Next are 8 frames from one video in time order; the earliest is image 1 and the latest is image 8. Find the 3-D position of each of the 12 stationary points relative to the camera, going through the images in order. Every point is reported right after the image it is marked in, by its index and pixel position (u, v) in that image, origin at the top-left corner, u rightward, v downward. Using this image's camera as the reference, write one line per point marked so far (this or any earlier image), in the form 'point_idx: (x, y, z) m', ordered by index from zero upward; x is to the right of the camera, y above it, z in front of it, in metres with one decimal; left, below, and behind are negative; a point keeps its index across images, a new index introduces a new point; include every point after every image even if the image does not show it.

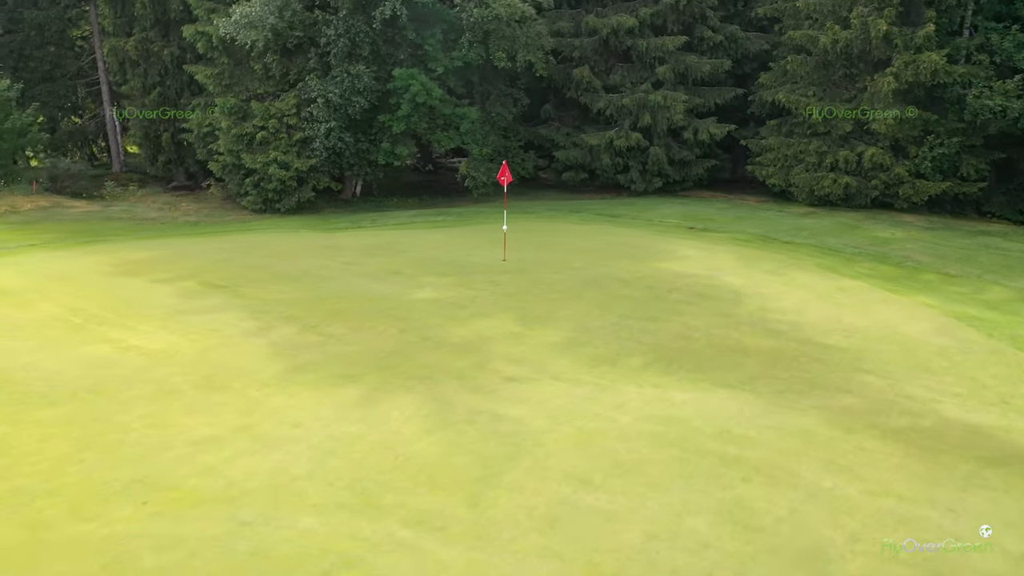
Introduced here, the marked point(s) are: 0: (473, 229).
0: (-0.8, +1.3, +17.9) m
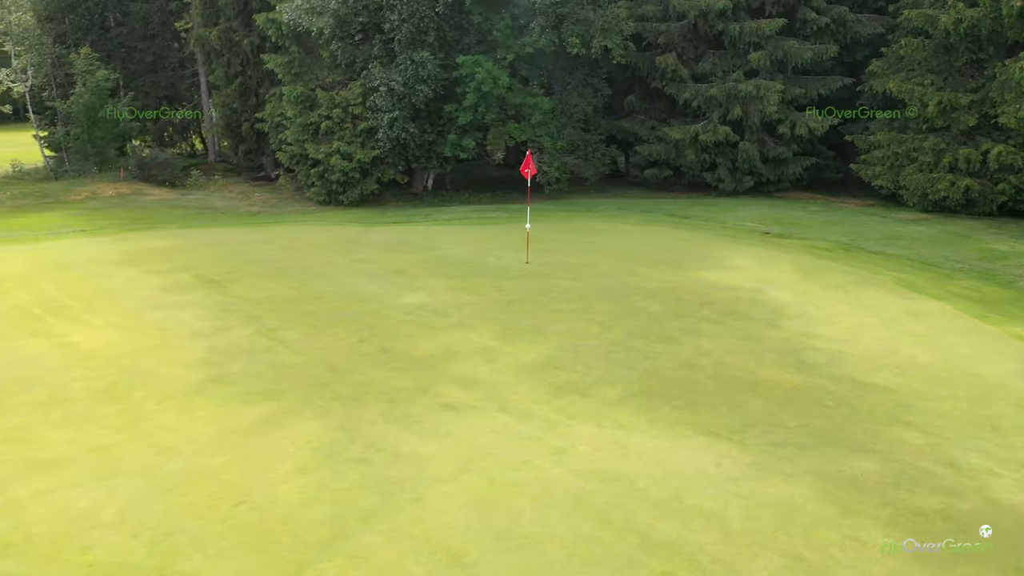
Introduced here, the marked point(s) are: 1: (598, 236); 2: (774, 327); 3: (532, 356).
0: (+0.1, +1.2, +16.4) m
1: (+1.6, +1.0, +15.2) m
2: (+3.0, -0.5, +9.6) m
3: (+0.2, -0.7, +8.7) m
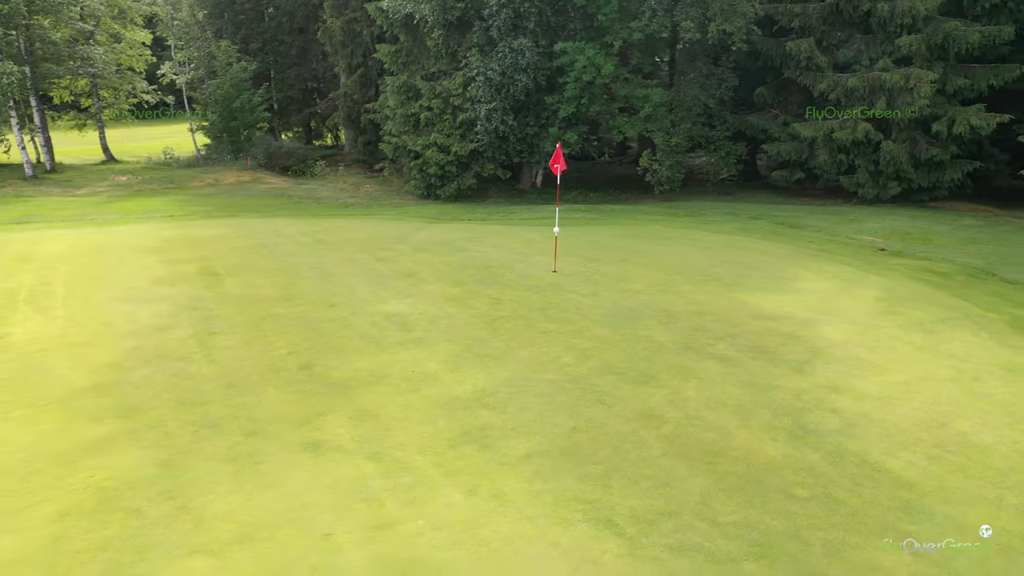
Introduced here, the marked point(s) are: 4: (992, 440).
0: (+1.4, +1.0, +14.7) m
1: (+2.5, +0.7, +13.2) m
2: (+2.6, -0.8, +7.4) m
3: (-0.4, -0.9, +7.1) m
4: (+3.6, -1.1, +6.1) m
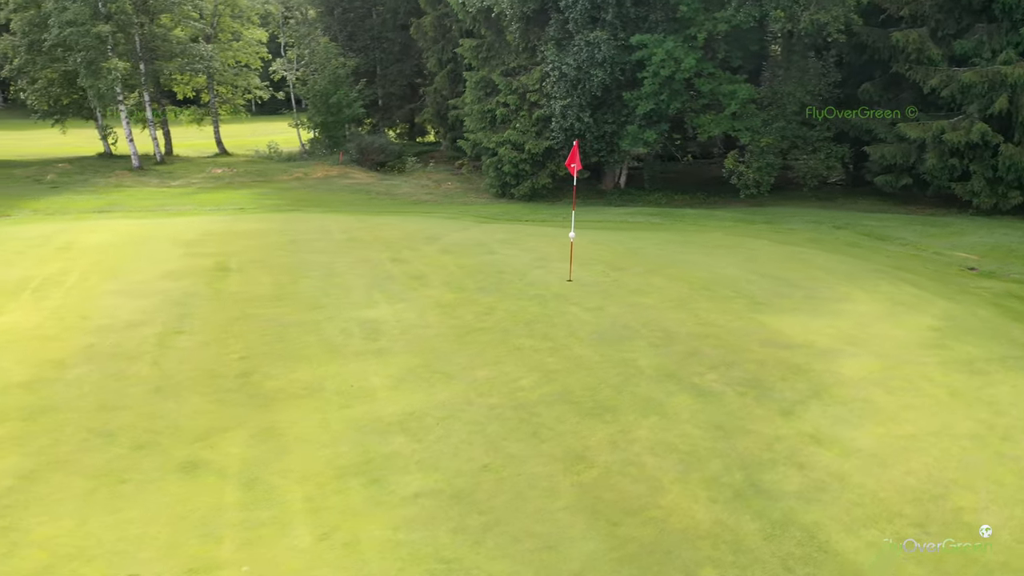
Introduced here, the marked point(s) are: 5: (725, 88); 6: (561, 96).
0: (+2.1, +0.9, +13.7) m
1: (+2.9, +0.5, +12.0) m
2: (+2.0, -1.0, +6.2) m
3: (-0.9, -1.0, +6.5) m
4: (+2.8, -1.4, +4.8) m
5: (+4.8, +4.5, +18.6) m
6: (+1.1, +4.5, +19.4) m
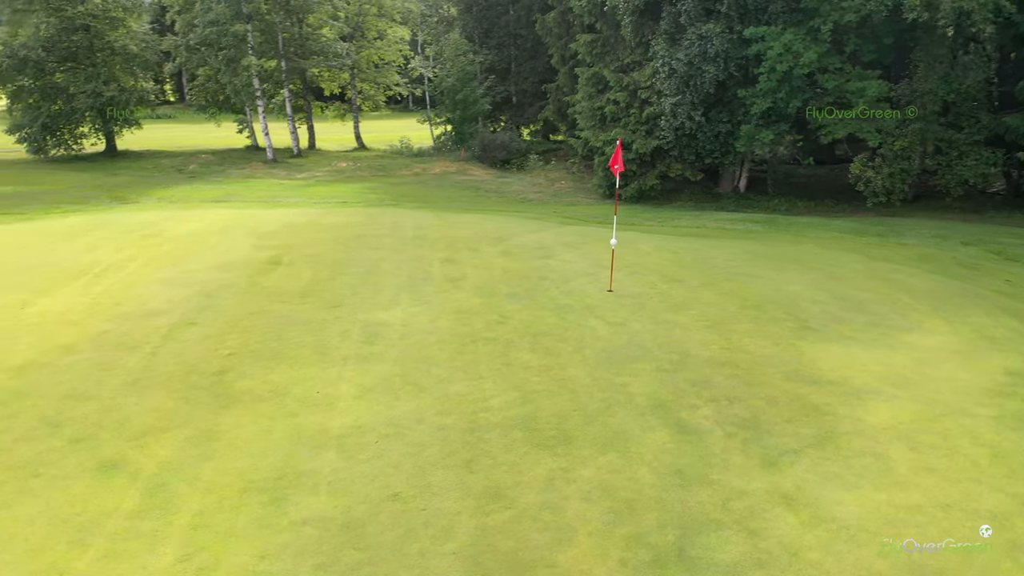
0: (+3.2, +0.7, +12.6) m
1: (+3.7, +0.3, +10.8) m
2: (+1.6, -1.2, +5.3) m
3: (-1.3, -1.0, +6.1) m
4: (+2.1, -1.6, +3.8) m
5: (+7.0, +4.2, +16.9) m
6: (+3.5, +4.3, +18.3) m
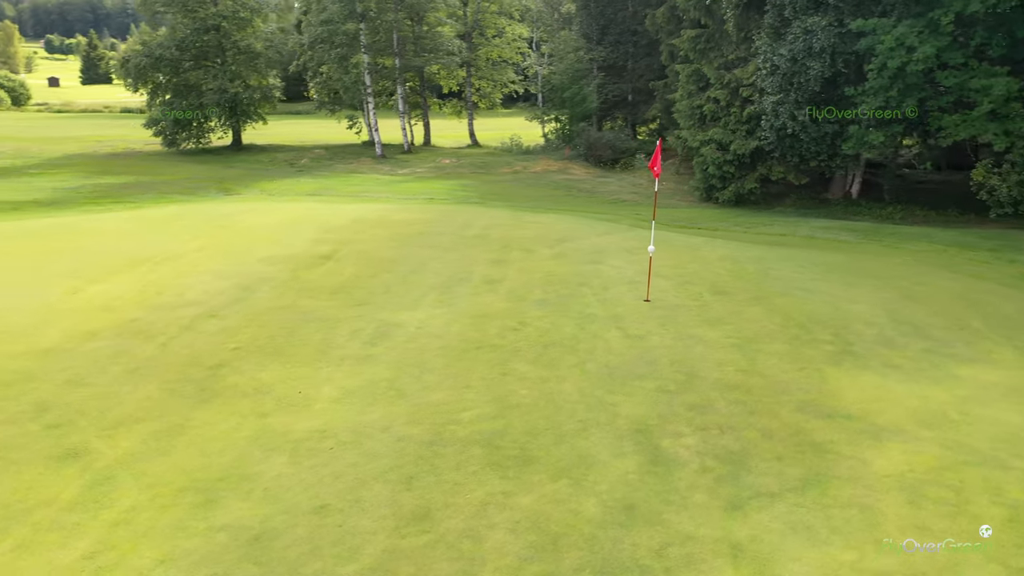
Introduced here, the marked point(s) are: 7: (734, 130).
0: (+4.0, +0.5, +11.6) m
1: (+4.2, +0.1, +9.8) m
2: (+1.2, -1.3, +4.7) m
3: (-1.5, -1.0, +6.0) m
4: (+1.4, -1.7, +3.1) m
5: (+8.6, +3.8, +15.3) m
6: (+5.4, +4.1, +17.2) m
7: (+5.0, +3.6, +18.7) m
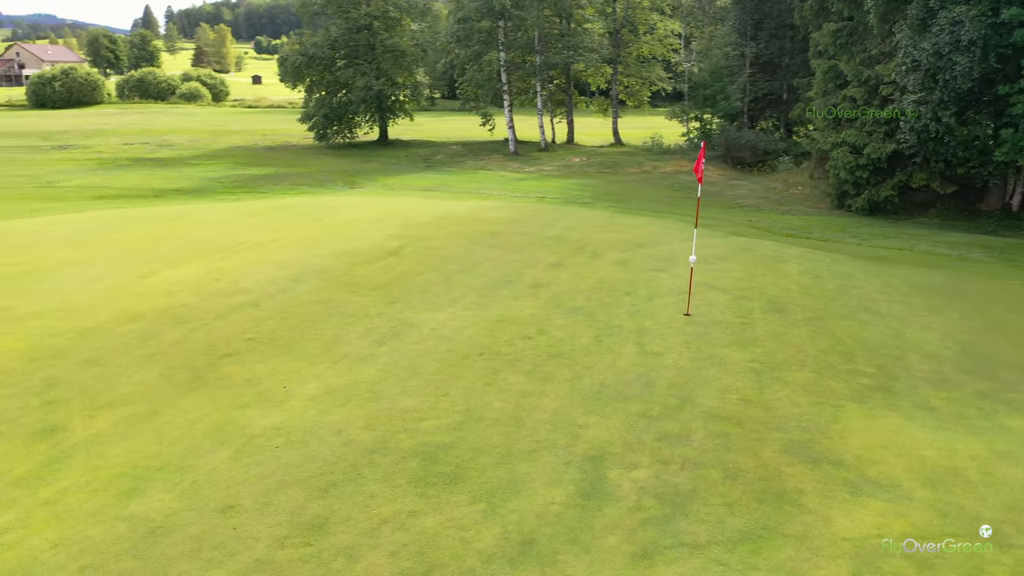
0: (+4.8, +0.2, +10.4) m
1: (+4.6, -0.2, +8.6) m
2: (+0.6, -1.4, +4.2) m
3: (-1.8, -1.0, +6.0) m
4: (+0.5, -1.8, +2.6) m
5: (+10.2, +3.3, +13.0) m
6: (+7.5, +3.8, +15.6) m
7: (+7.4, +3.2, +17.1) m
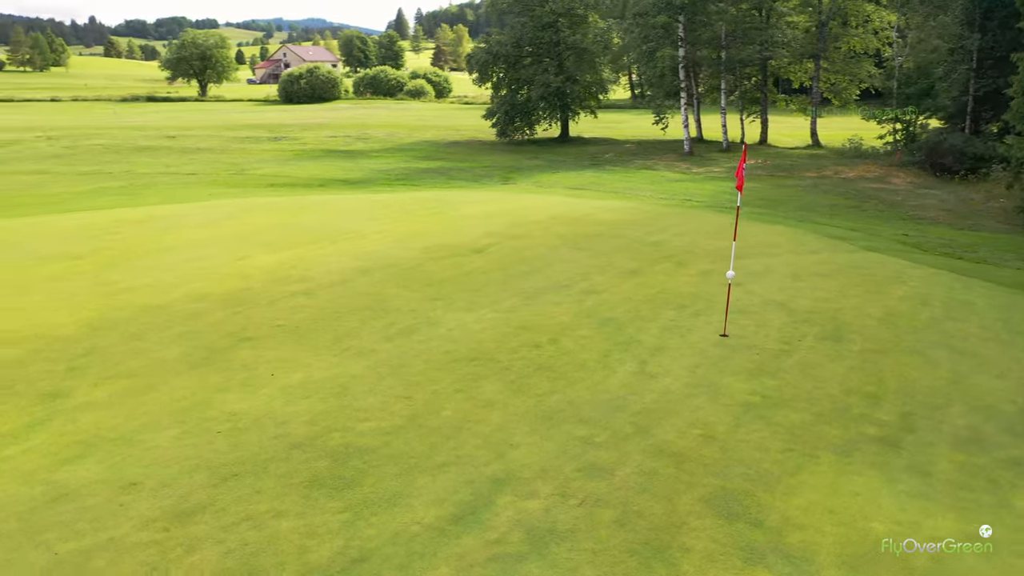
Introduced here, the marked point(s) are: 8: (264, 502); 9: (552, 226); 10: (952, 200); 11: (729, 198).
0: (+5.5, -0.2, +8.7) m
1: (+4.8, -0.5, +7.0) m
2: (-0.3, -1.5, +3.9) m
3: (-2.1, -0.9, +6.2) m
4: (-0.9, -1.9, +2.4) m
5: (+11.5, +2.5, +9.8) m
6: (+9.7, +3.2, +13.0) m
7: (+9.9, +2.6, +14.5) m
8: (-1.4, -1.2, +4.8) m
9: (+0.6, +1.0, +13.0) m
10: (+10.1, +2.0, +18.9) m
11: (+4.9, +2.0, +18.3) m
